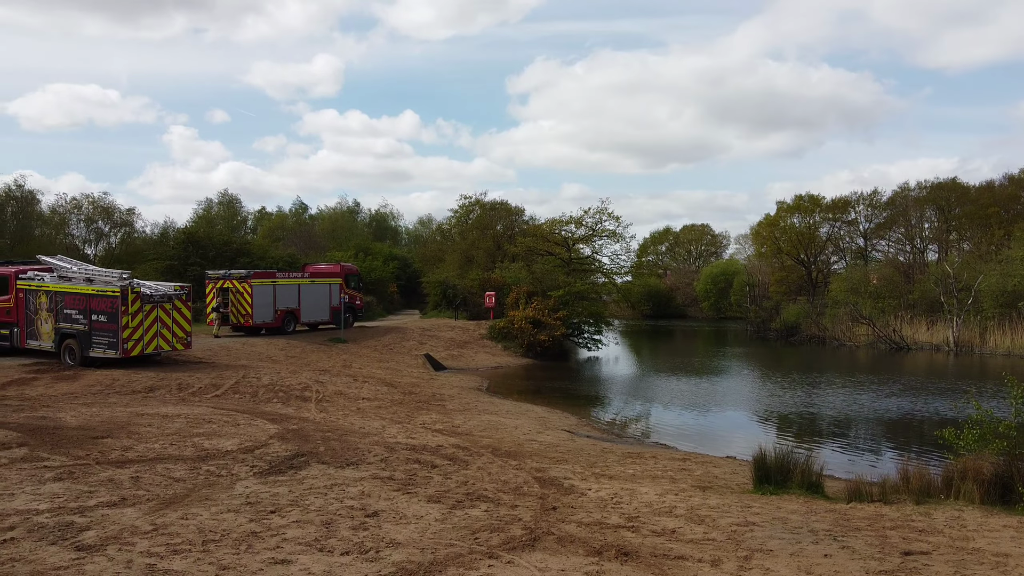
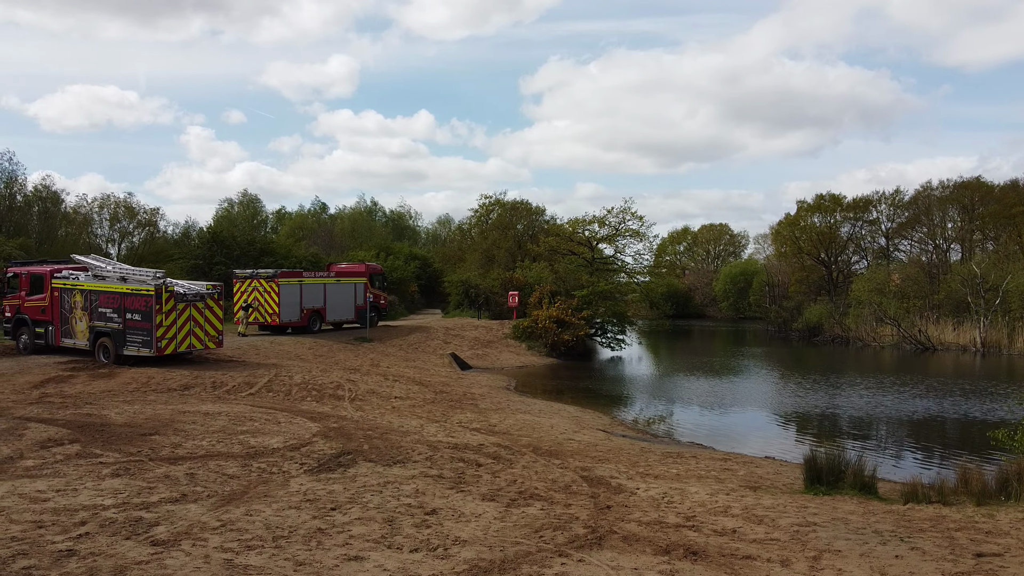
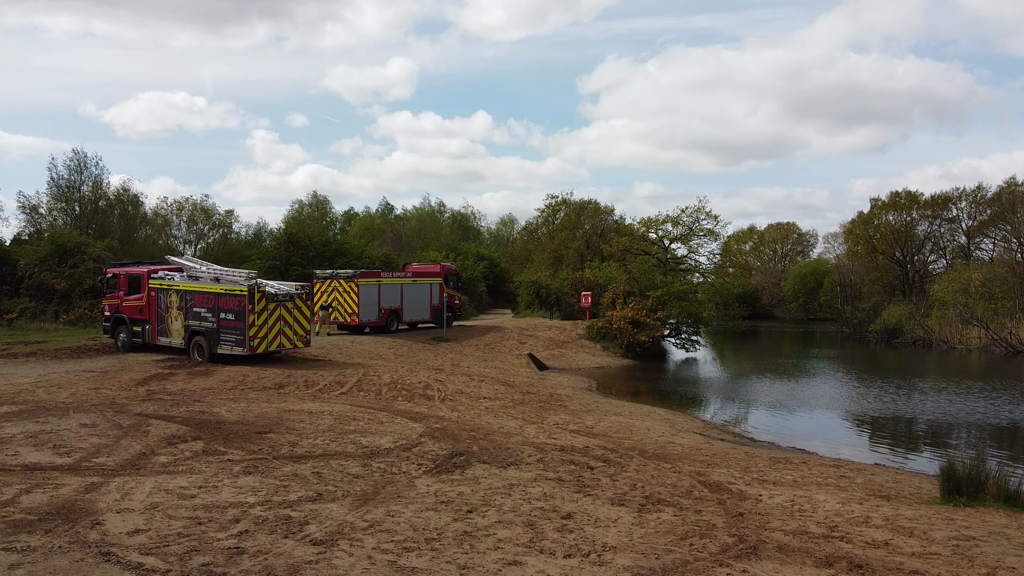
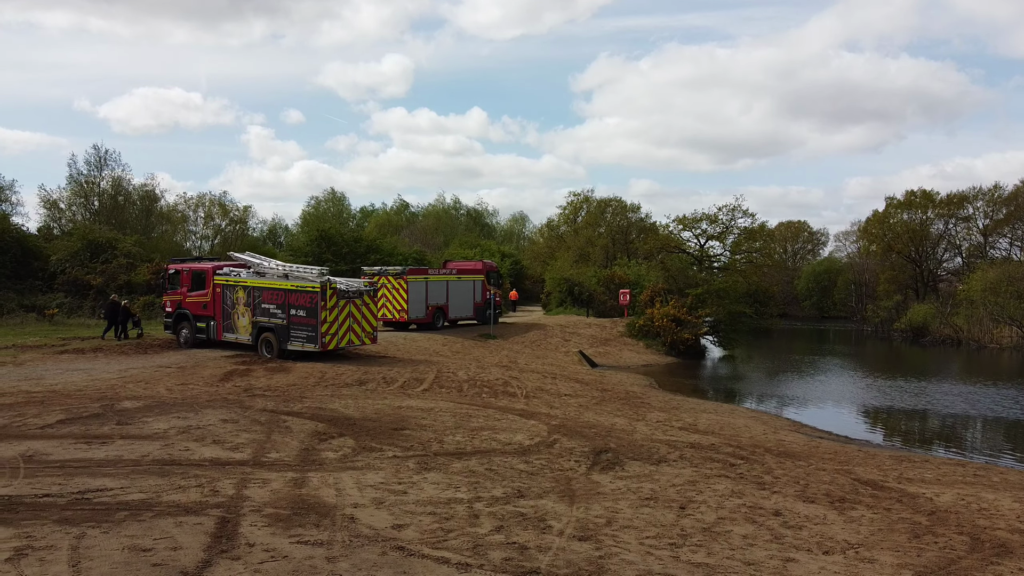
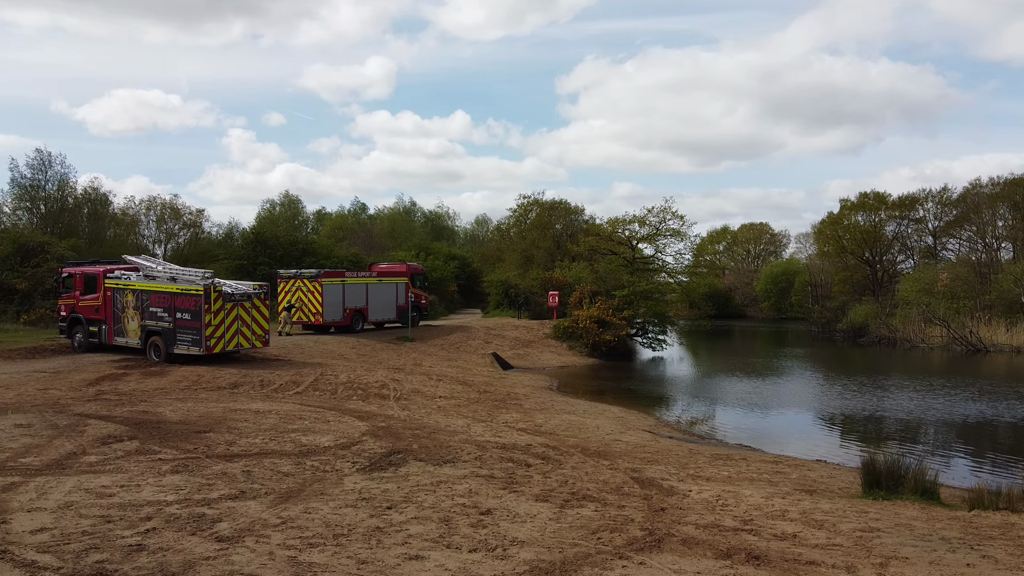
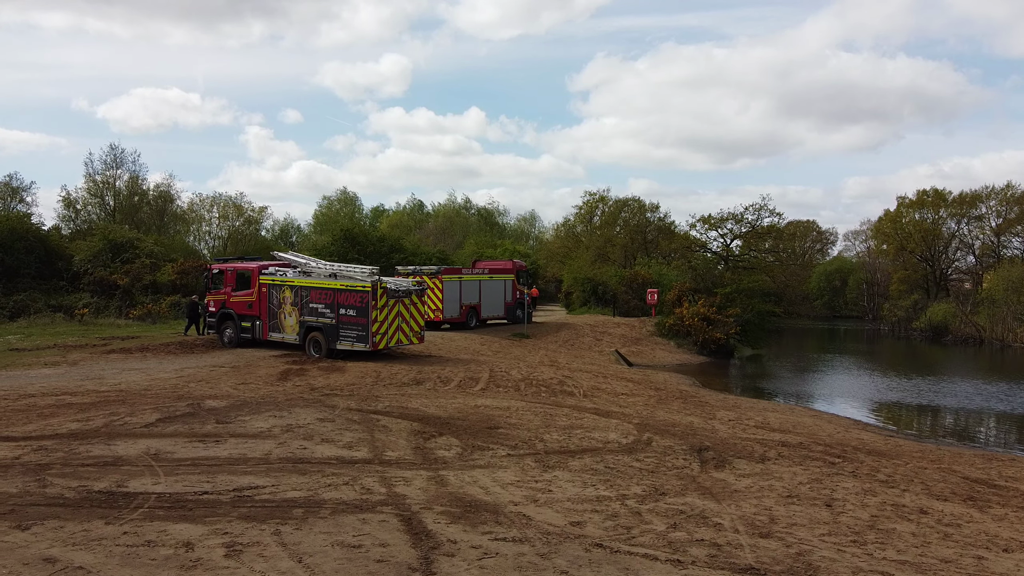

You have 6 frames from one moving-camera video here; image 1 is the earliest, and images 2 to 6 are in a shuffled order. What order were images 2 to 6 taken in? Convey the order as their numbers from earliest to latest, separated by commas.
2, 5, 3, 4, 6
